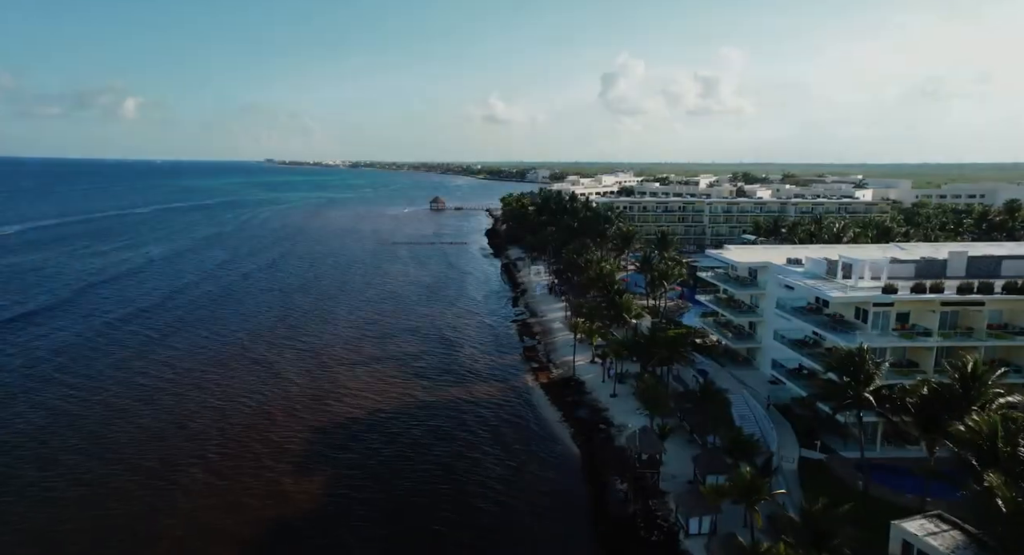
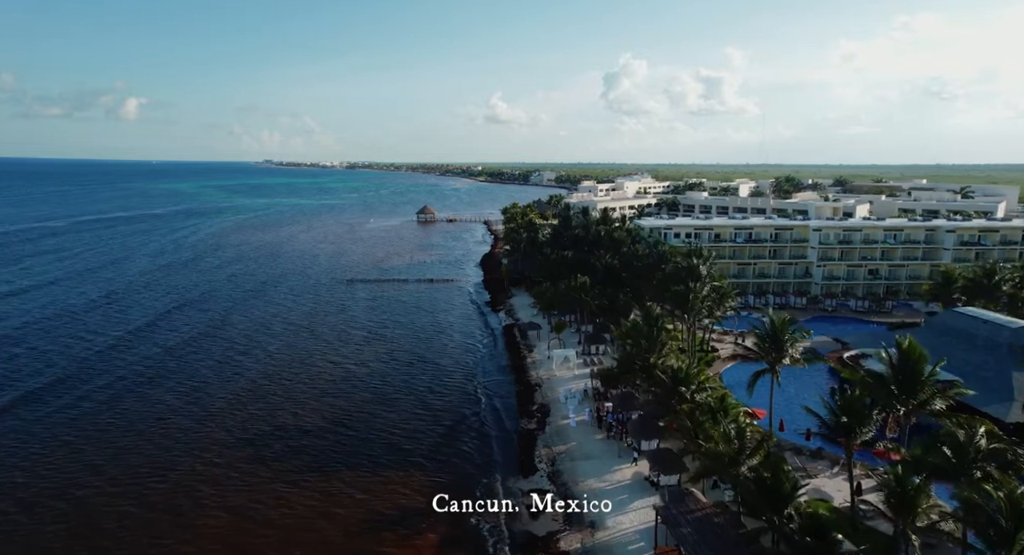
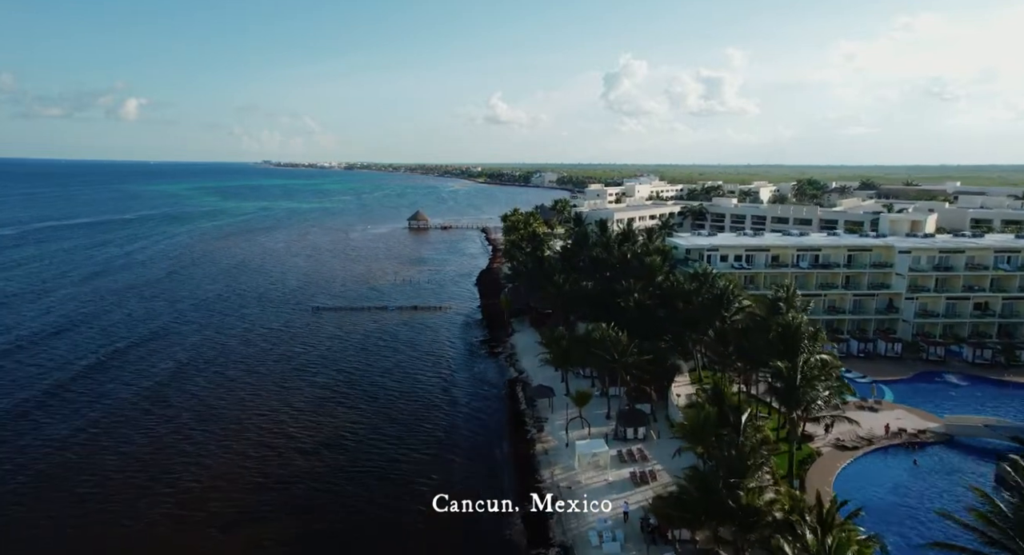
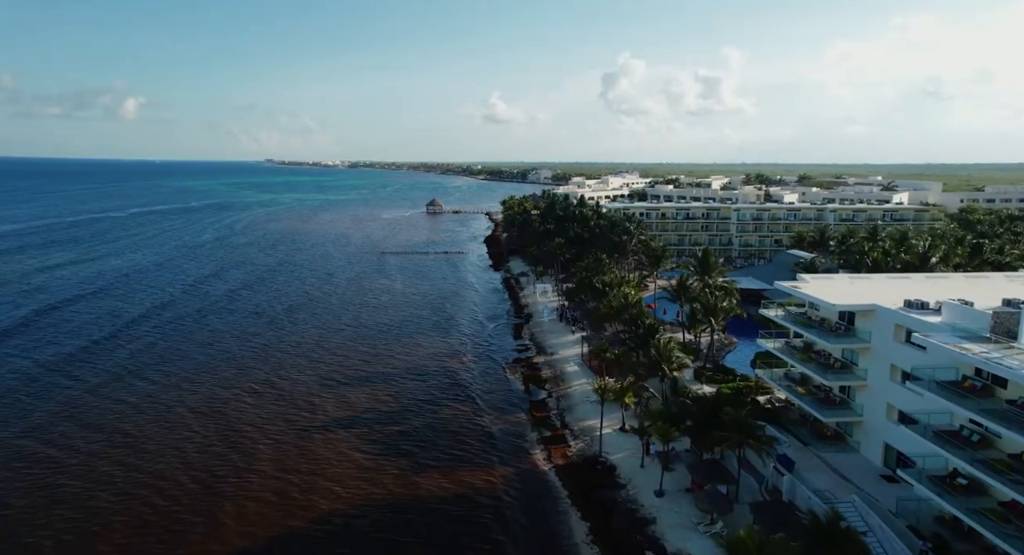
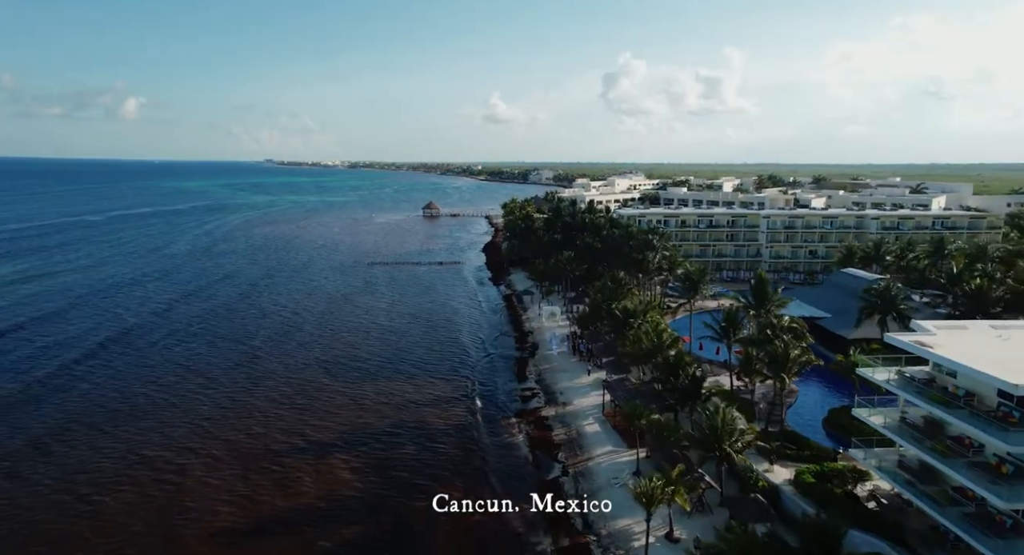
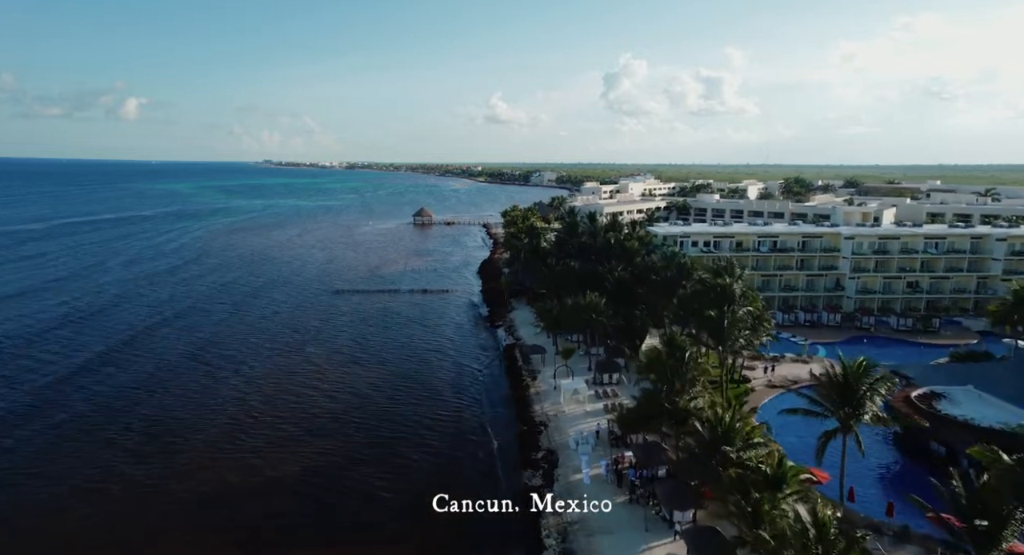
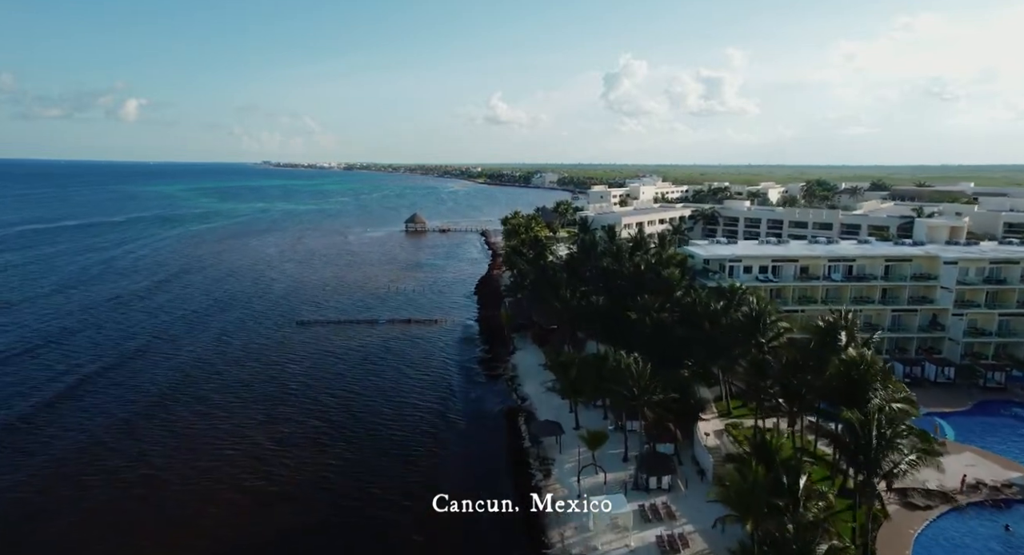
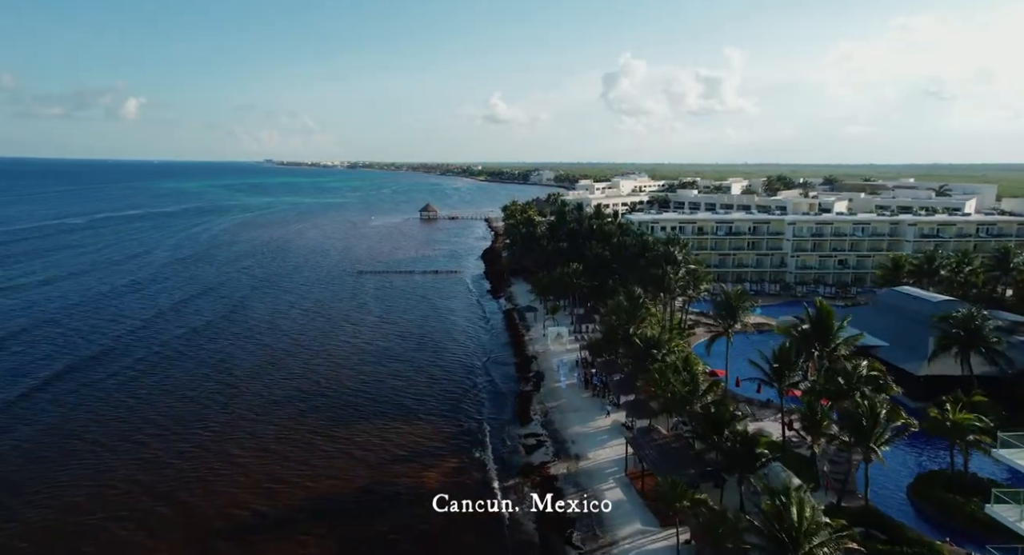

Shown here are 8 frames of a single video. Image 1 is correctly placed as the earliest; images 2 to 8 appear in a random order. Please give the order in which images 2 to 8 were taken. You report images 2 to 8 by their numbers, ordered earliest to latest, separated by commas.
4, 5, 8, 2, 6, 3, 7
